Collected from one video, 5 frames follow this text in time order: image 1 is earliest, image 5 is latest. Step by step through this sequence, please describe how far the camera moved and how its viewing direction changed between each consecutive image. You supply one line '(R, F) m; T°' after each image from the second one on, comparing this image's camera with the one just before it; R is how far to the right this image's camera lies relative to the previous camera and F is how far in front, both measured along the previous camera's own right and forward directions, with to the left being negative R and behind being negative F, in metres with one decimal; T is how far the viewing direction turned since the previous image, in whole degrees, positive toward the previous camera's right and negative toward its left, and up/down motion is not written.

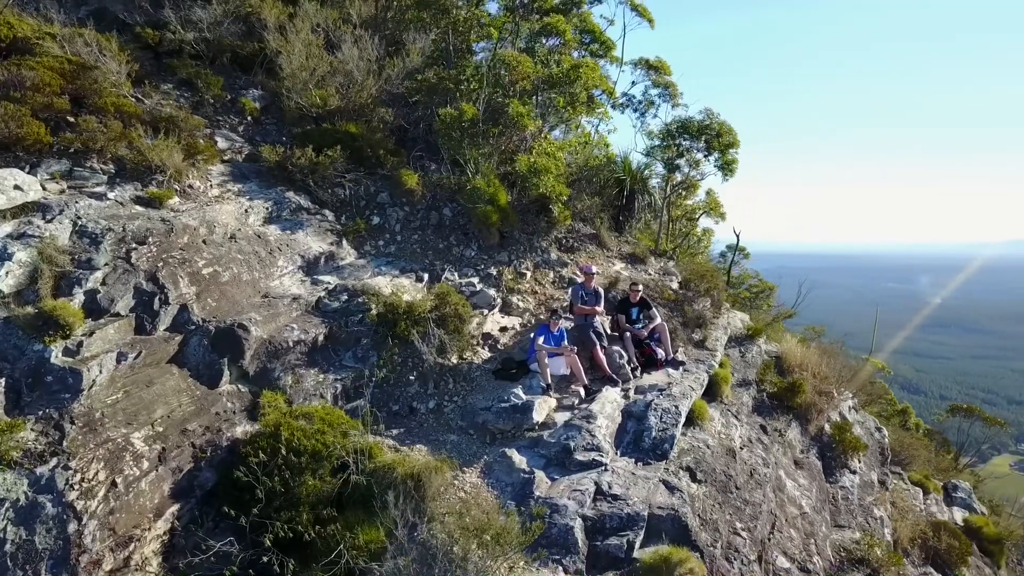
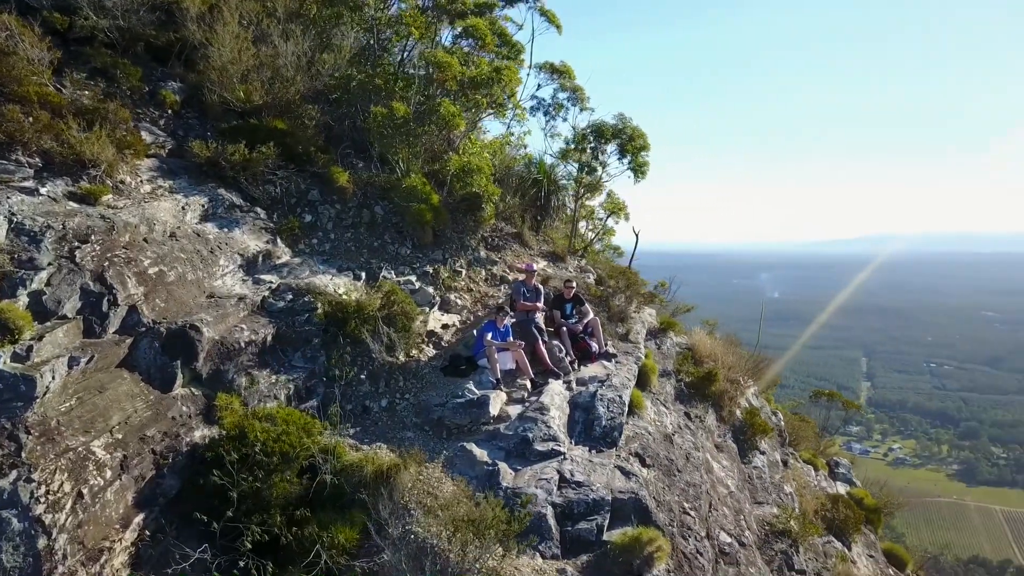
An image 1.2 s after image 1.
(-0.8, -0.1) m; +10°
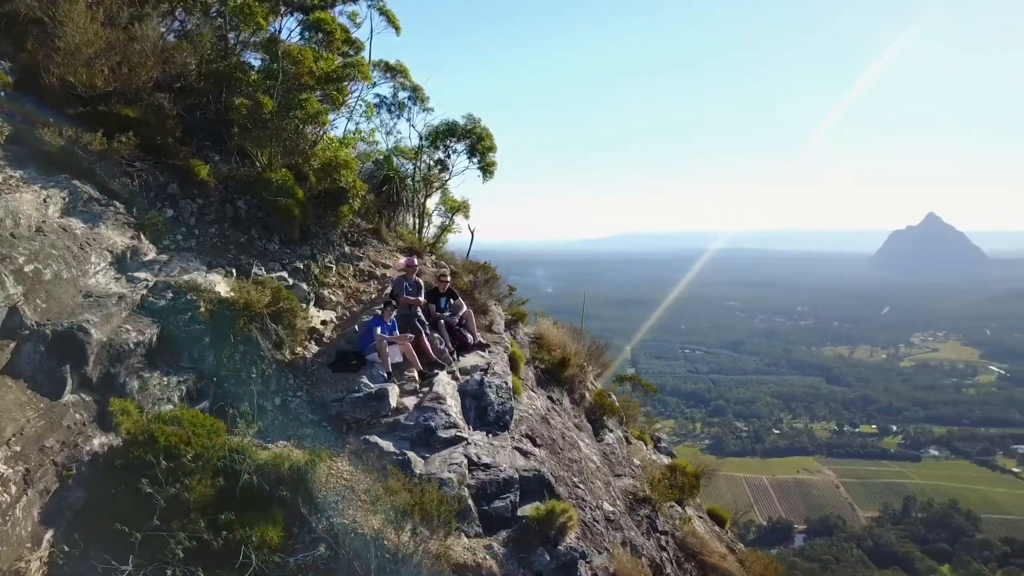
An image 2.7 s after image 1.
(-1.1, -0.2) m; +15°
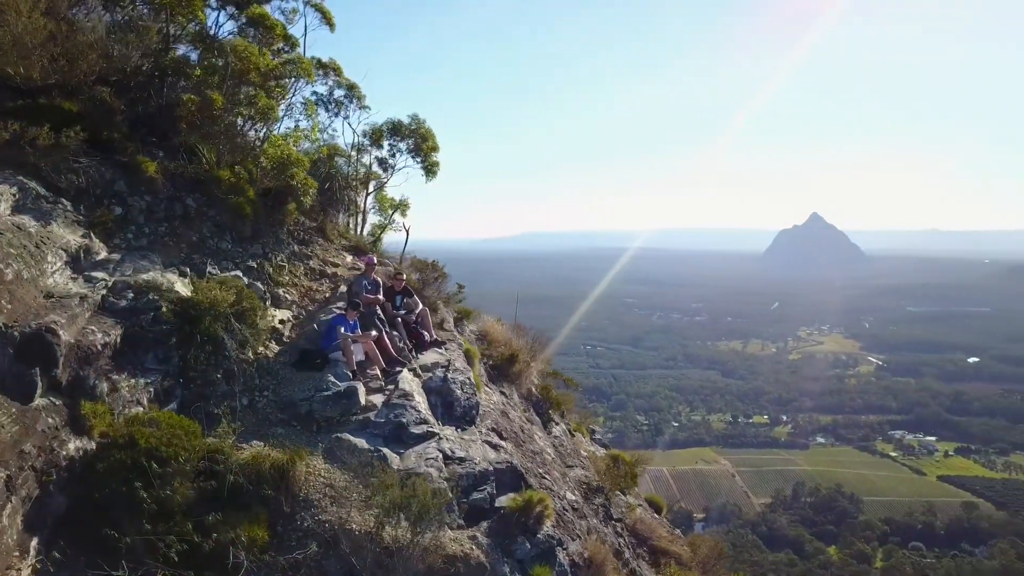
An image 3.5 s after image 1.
(-0.6, -0.2) m; +7°
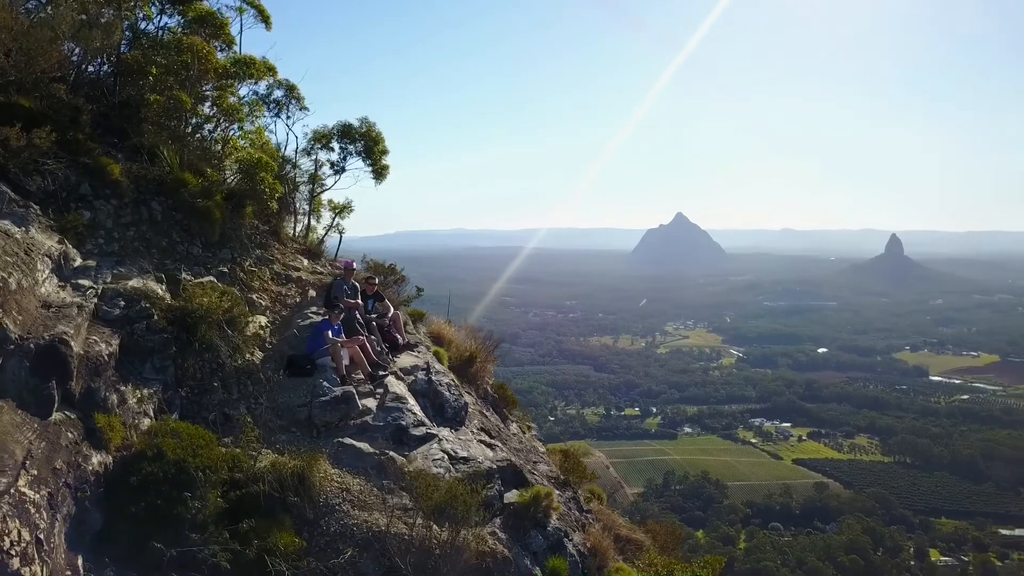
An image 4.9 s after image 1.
(-1.2, -0.2) m; +9°
